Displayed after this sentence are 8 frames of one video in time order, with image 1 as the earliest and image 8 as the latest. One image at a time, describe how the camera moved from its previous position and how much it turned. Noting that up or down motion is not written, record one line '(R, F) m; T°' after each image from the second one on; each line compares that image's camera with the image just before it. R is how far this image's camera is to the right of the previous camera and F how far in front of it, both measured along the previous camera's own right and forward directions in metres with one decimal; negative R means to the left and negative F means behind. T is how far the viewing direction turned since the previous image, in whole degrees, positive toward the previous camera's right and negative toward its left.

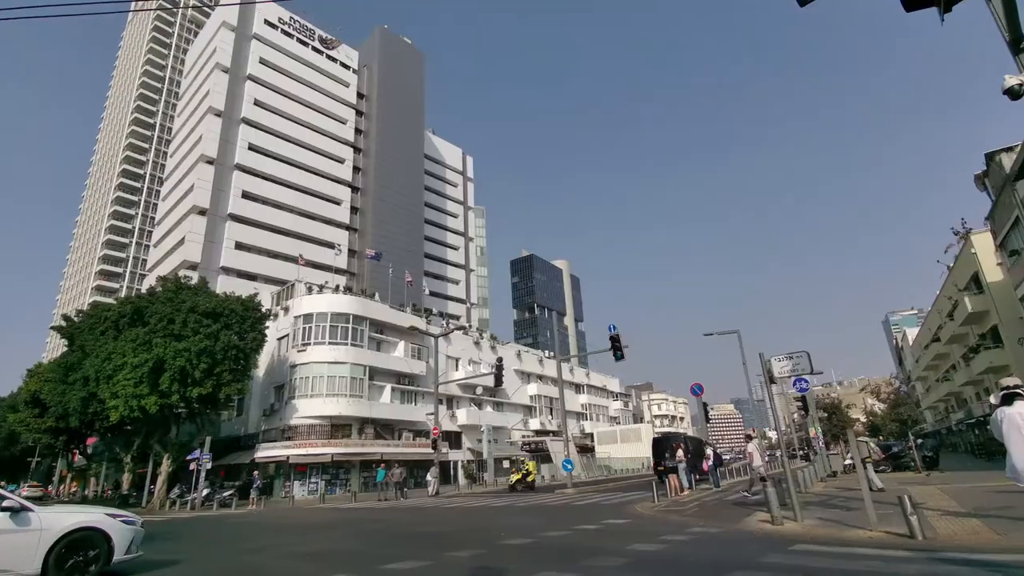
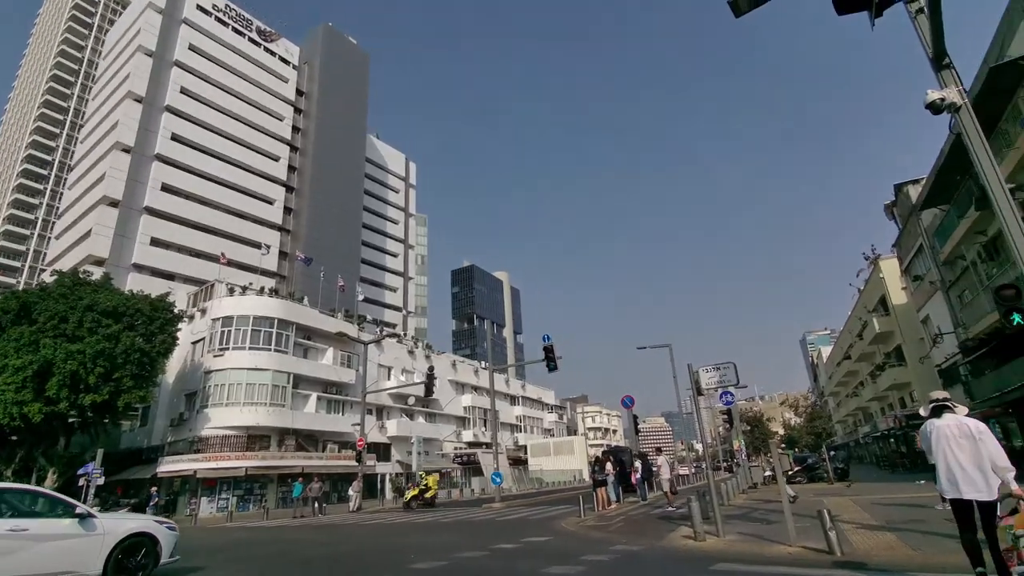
(+3.2, +0.8) m; +2°
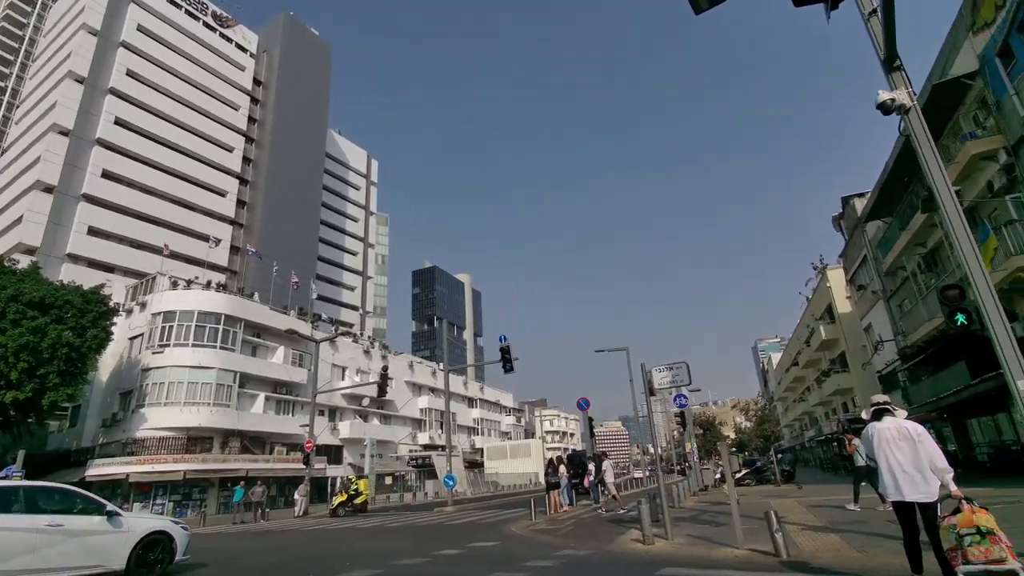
(+0.1, +0.2) m; +4°
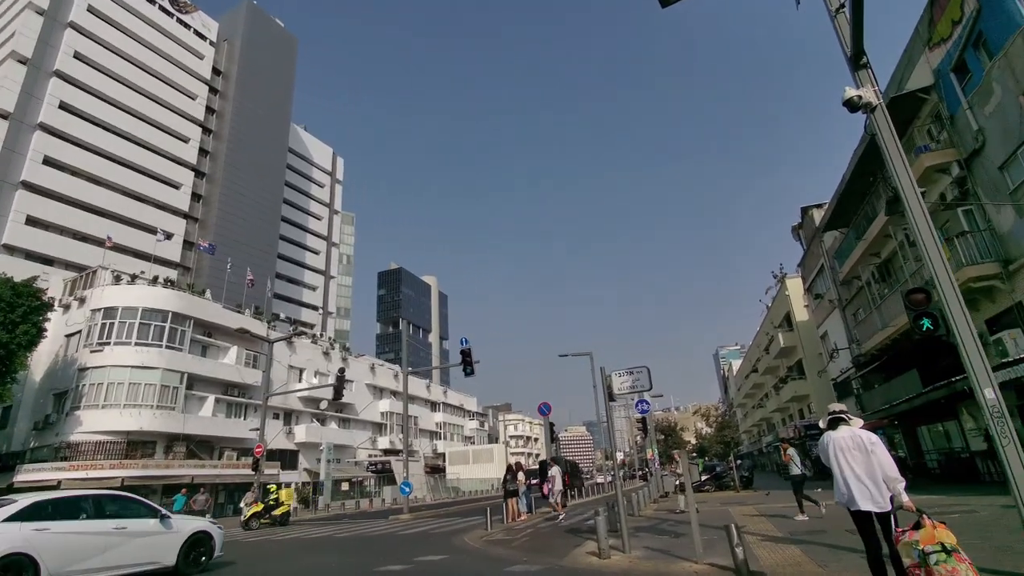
(+0.1, +0.2) m; +3°
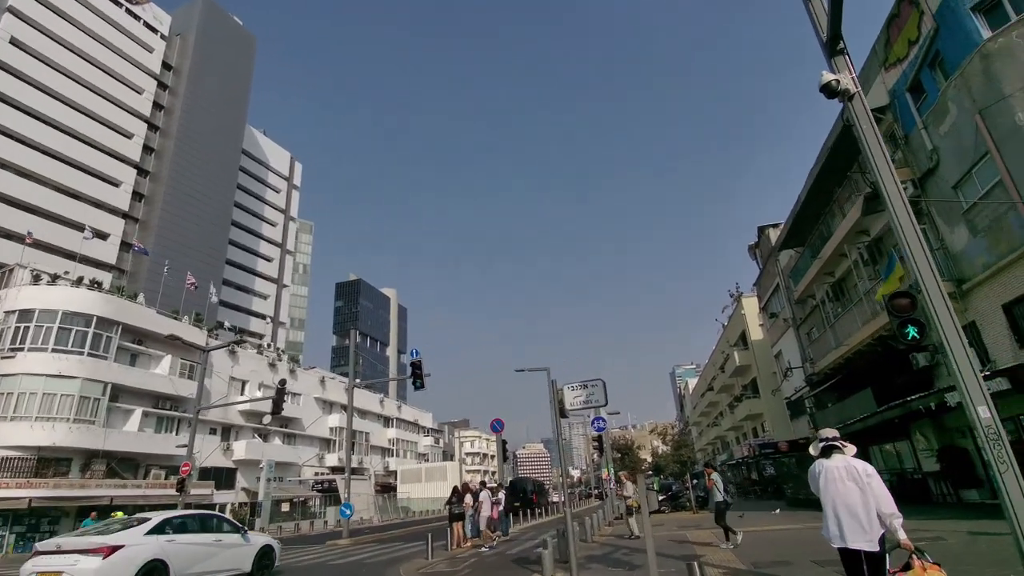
(+0.1, +0.5) m; +4°
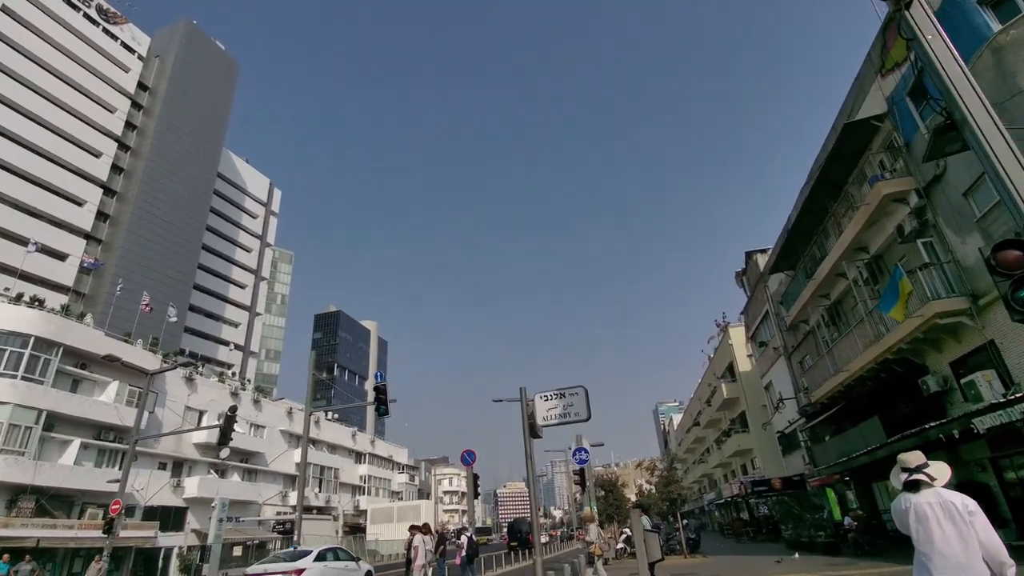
(+0.2, +0.8) m; +2°
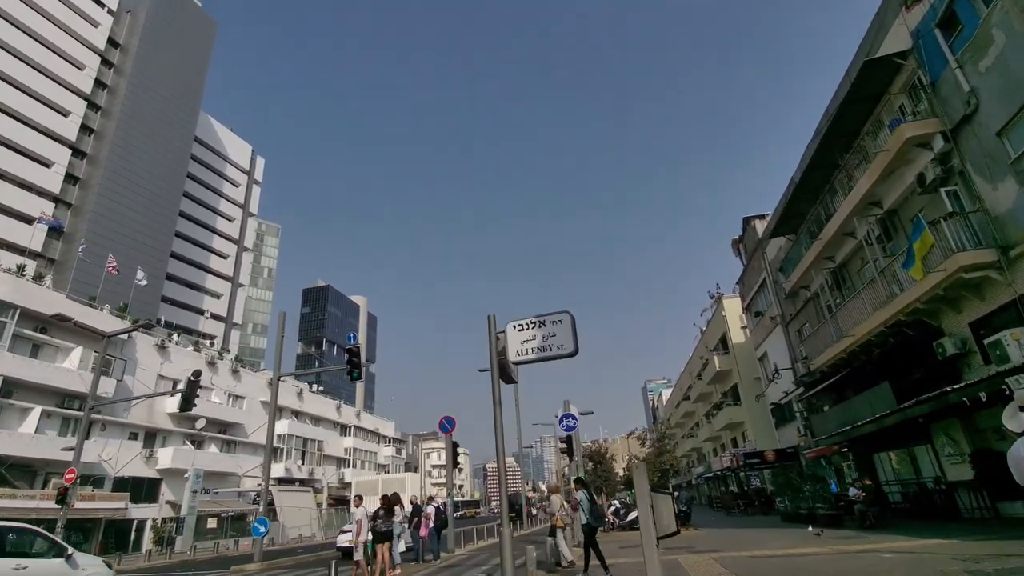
(+0.1, +0.7) m; +1°
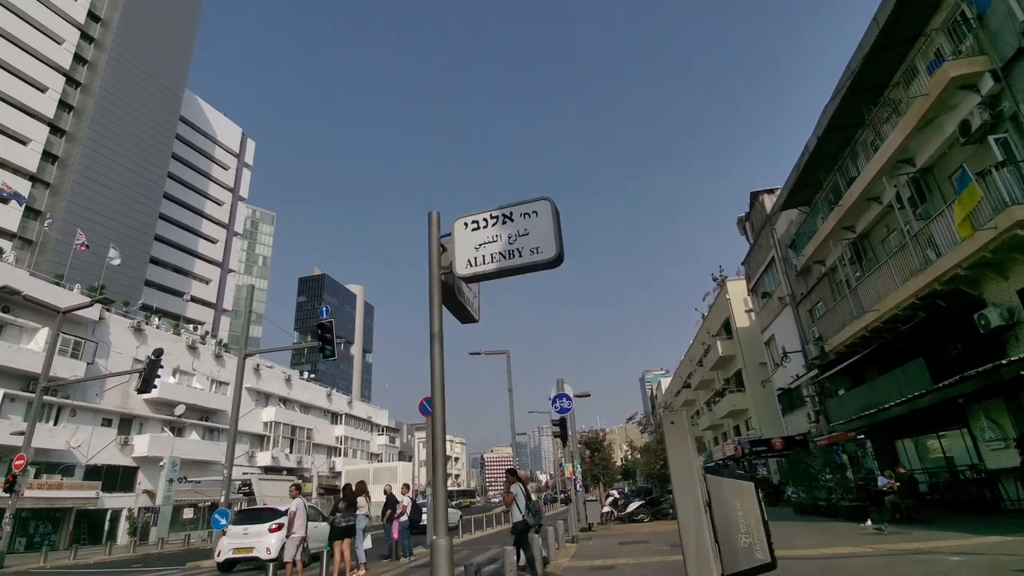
(+0.1, +0.8) m; 0°
